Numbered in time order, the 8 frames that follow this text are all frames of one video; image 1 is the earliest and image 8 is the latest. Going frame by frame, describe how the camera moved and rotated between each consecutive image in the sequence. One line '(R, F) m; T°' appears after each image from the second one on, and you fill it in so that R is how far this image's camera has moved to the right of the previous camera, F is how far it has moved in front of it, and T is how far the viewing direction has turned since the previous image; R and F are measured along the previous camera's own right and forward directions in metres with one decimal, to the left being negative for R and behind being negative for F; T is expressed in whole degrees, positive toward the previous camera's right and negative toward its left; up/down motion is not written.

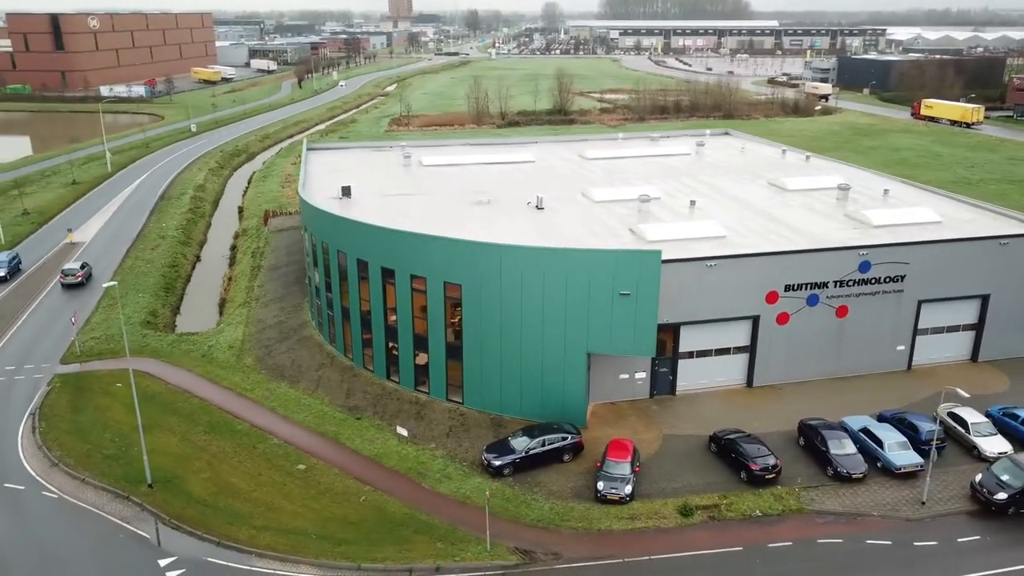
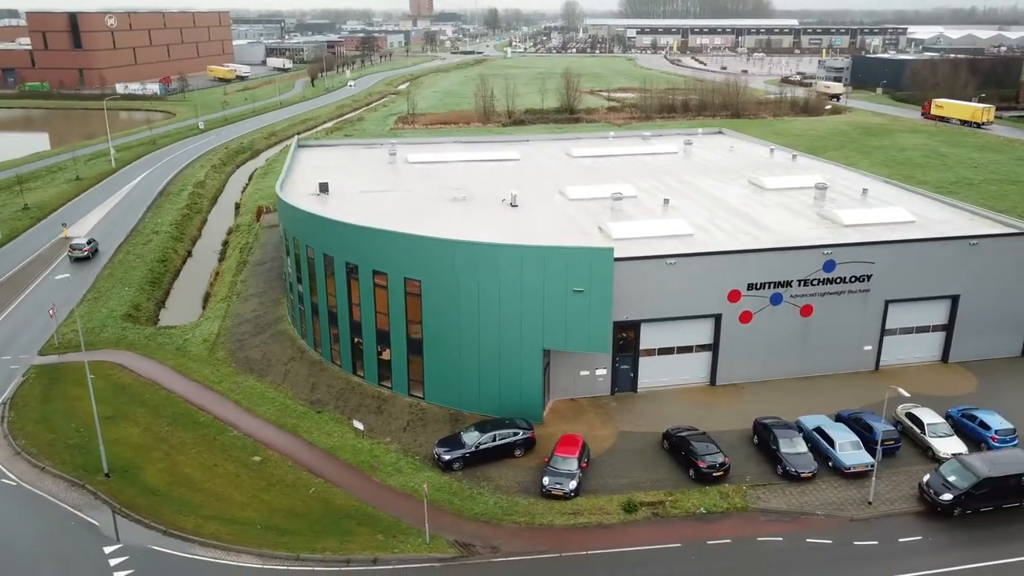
(+2.3, -0.1) m; -1°
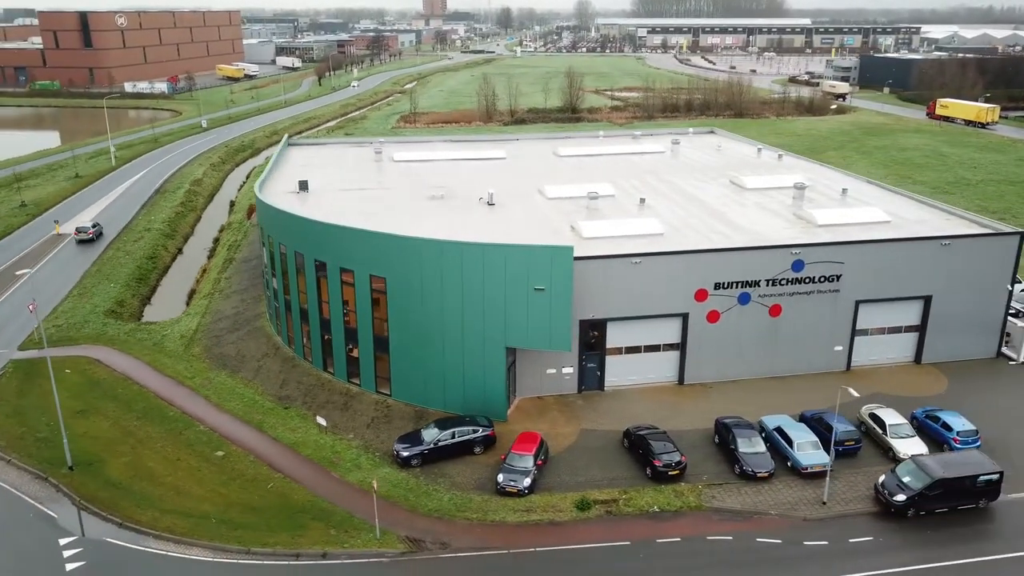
(+1.8, -0.1) m; -1°
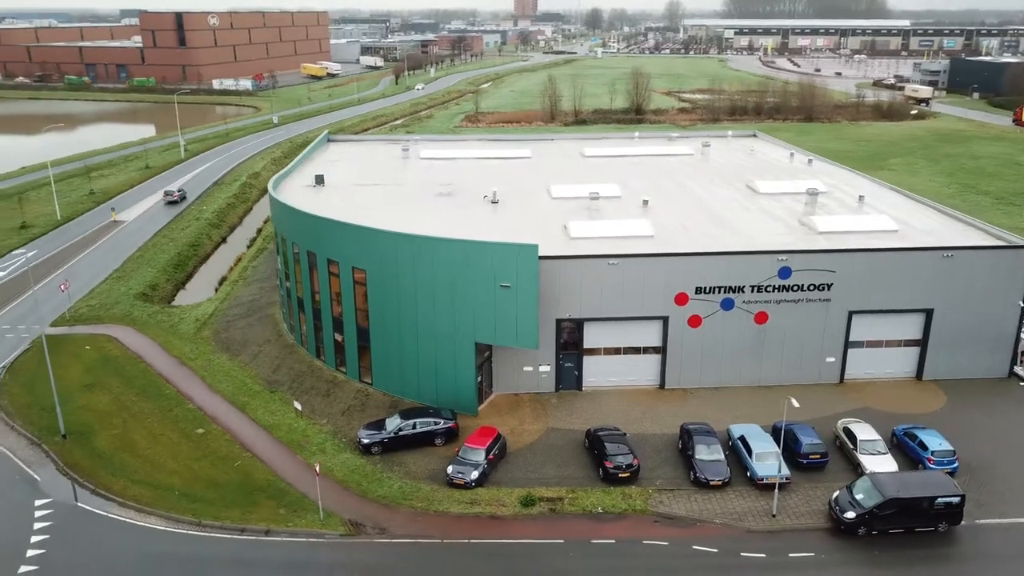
(+4.1, -0.1) m; -6°
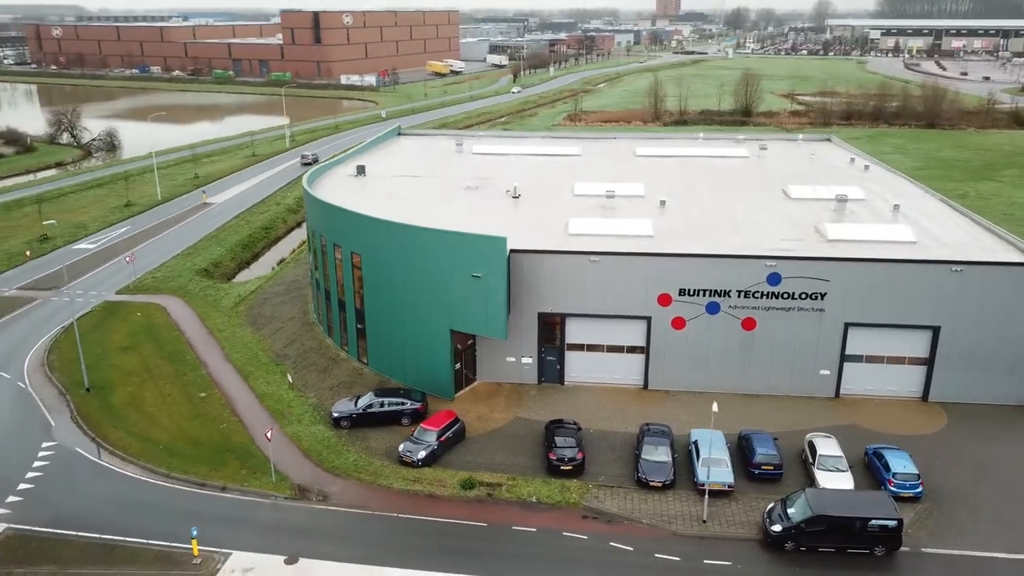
(+5.7, -0.2) m; -9°
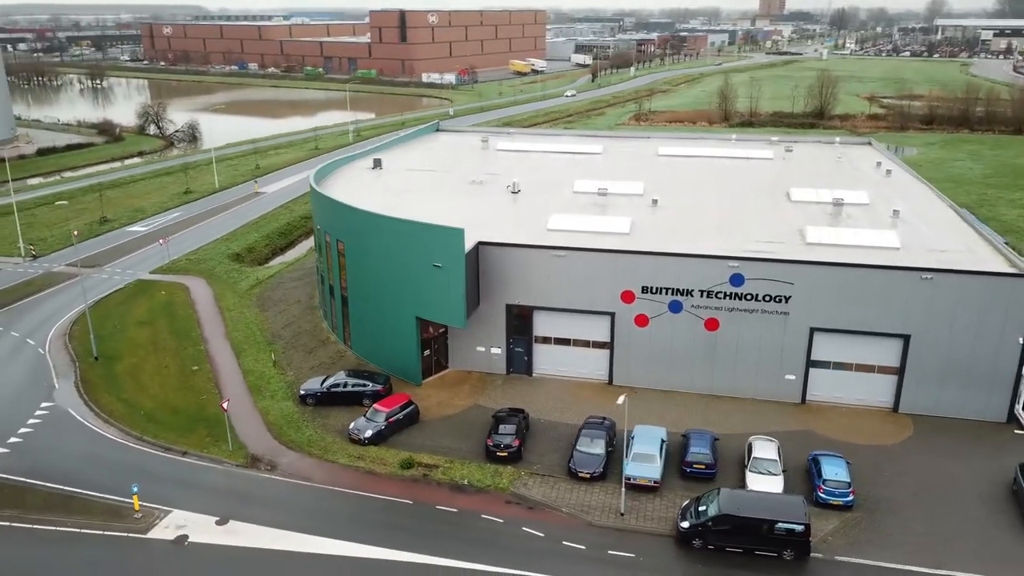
(+4.9, -0.5) m; -7°
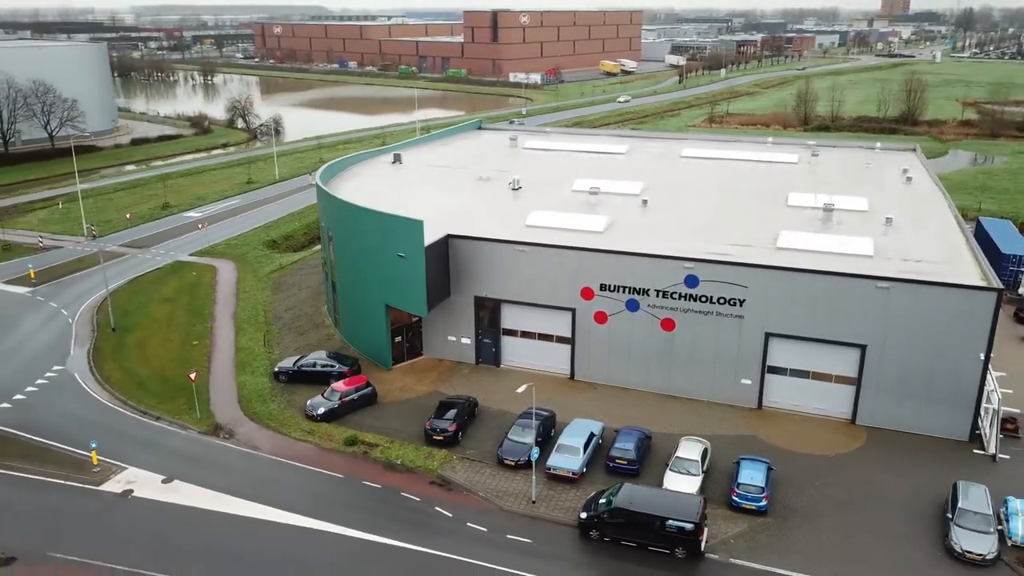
(+5.4, -0.5) m; -7°
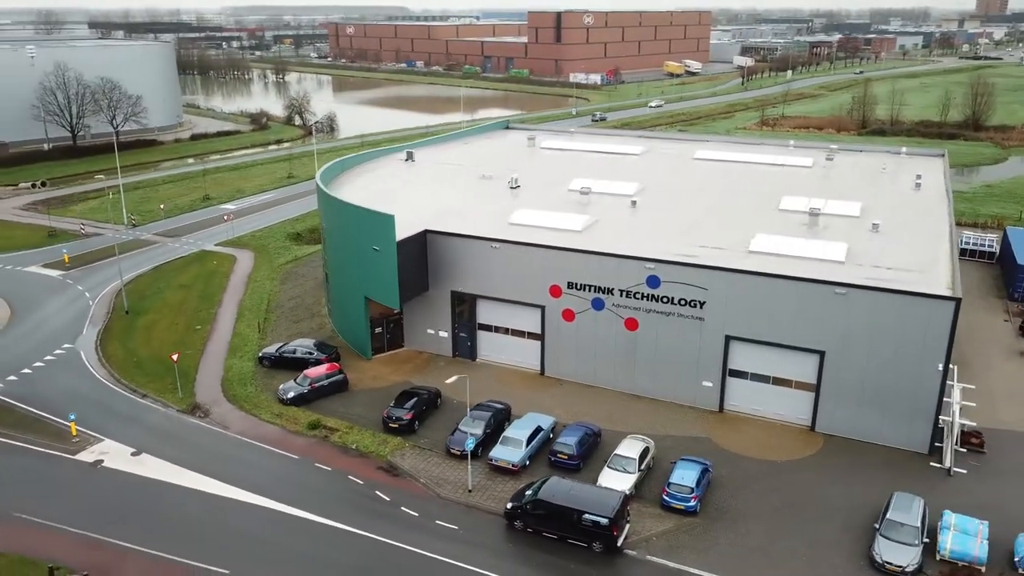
(+4.0, -0.4) m; -5°
